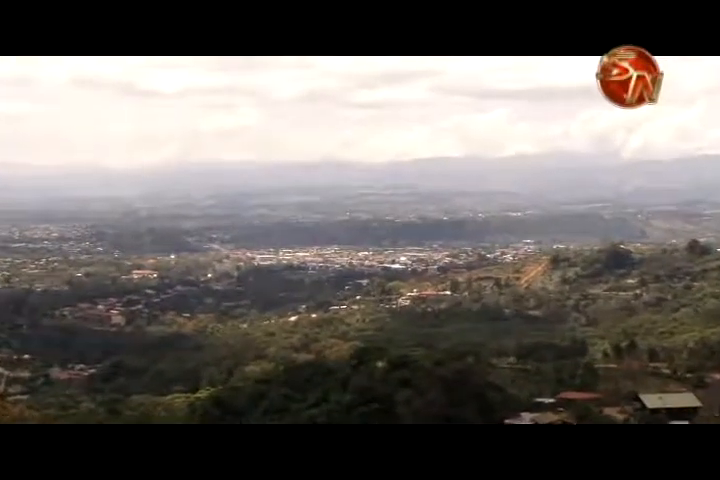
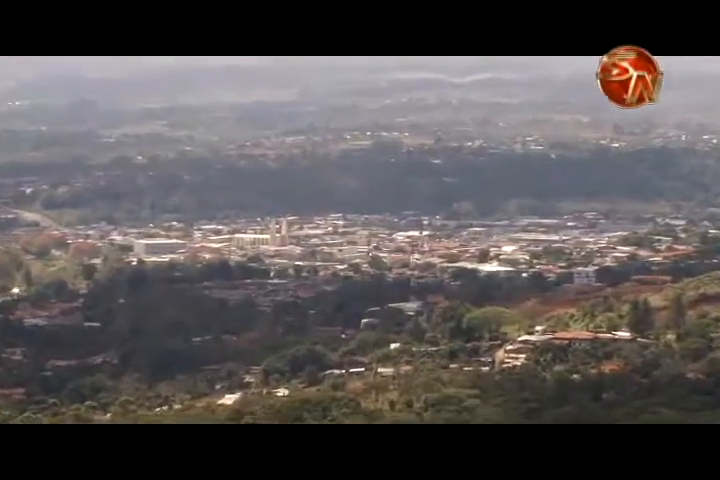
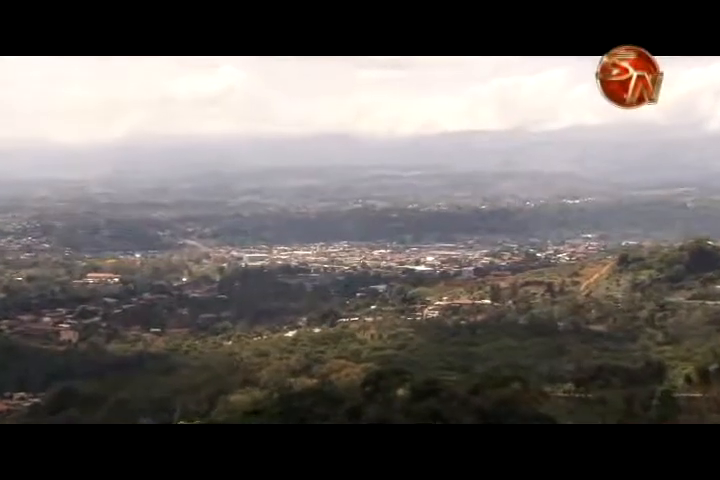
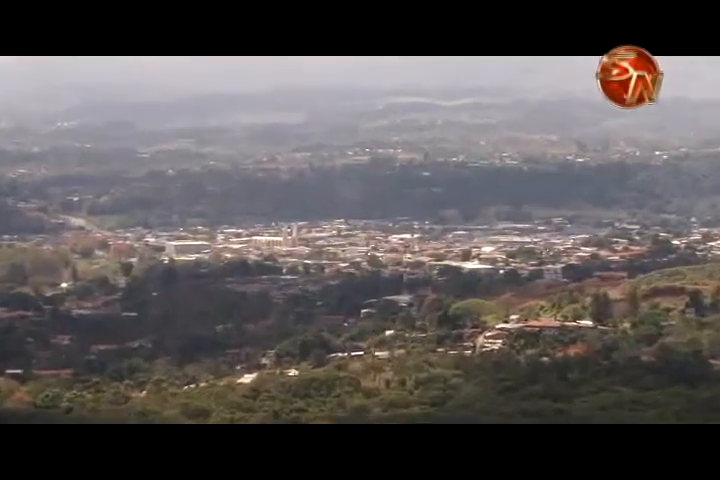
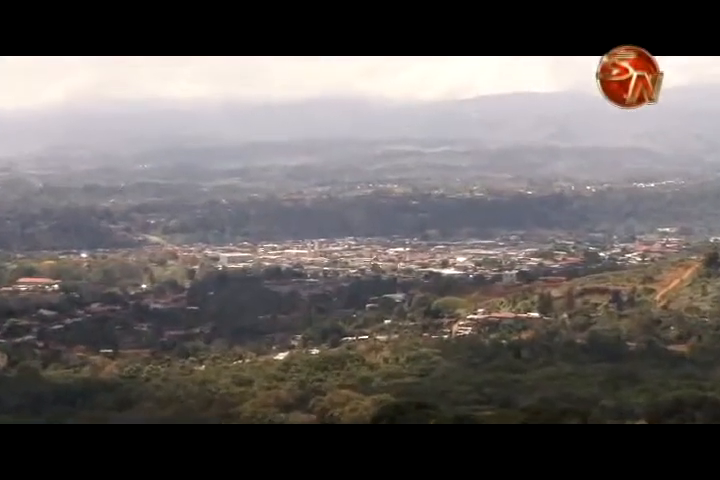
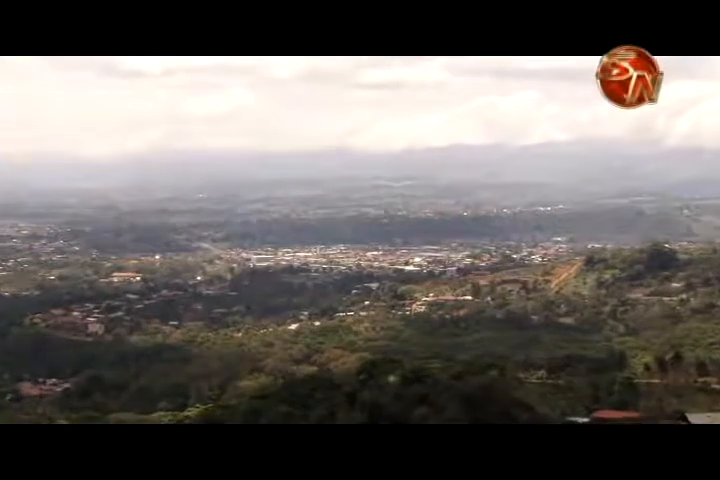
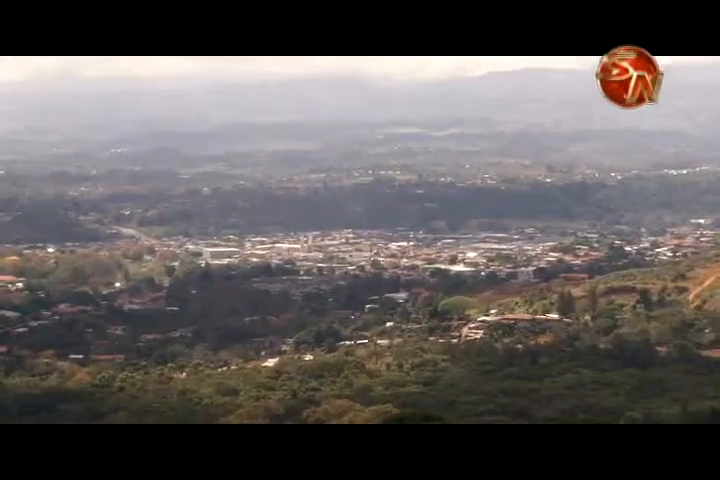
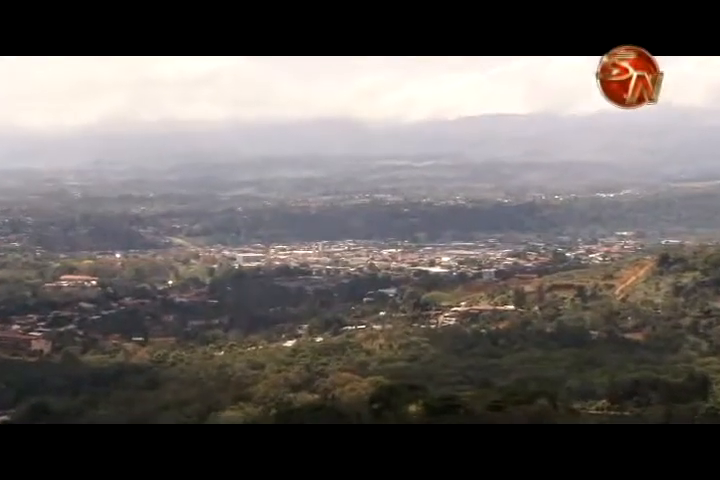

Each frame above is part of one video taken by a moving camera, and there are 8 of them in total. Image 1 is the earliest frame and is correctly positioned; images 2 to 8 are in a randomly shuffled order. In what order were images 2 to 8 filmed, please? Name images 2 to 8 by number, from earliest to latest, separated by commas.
6, 3, 8, 5, 7, 4, 2
